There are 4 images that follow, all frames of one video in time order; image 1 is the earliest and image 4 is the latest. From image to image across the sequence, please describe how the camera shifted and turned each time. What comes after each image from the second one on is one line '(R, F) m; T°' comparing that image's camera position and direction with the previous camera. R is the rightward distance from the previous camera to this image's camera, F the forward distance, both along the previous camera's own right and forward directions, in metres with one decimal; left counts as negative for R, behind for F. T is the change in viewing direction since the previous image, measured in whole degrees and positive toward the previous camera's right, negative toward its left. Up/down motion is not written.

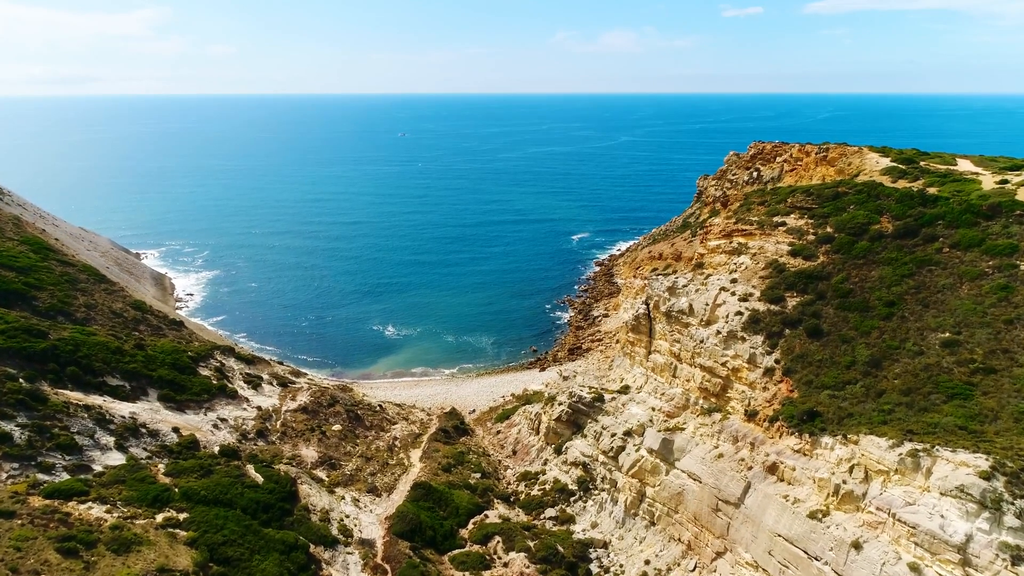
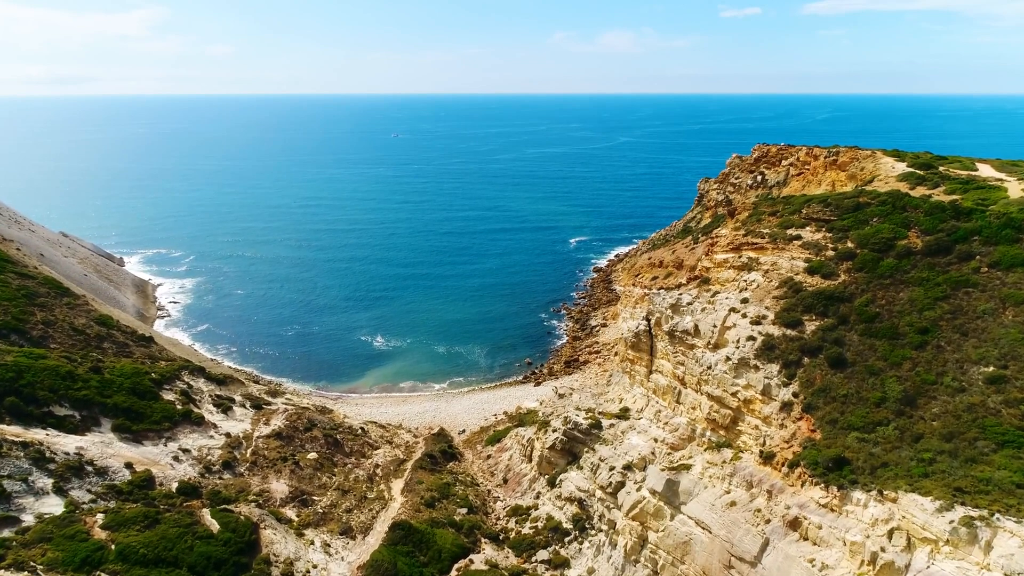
(+0.5, +2.6) m; 0°
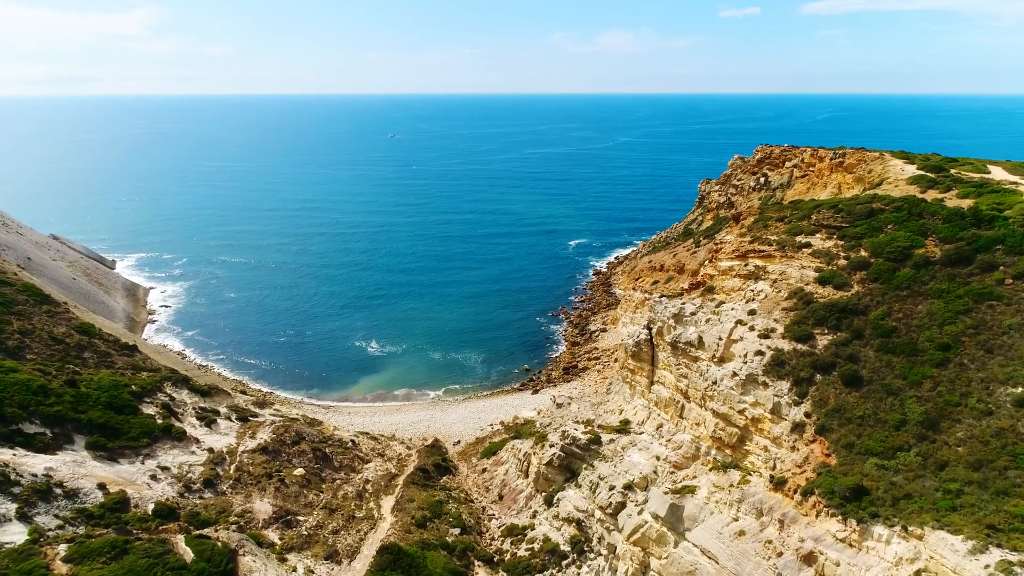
(+0.2, +1.3) m; 0°
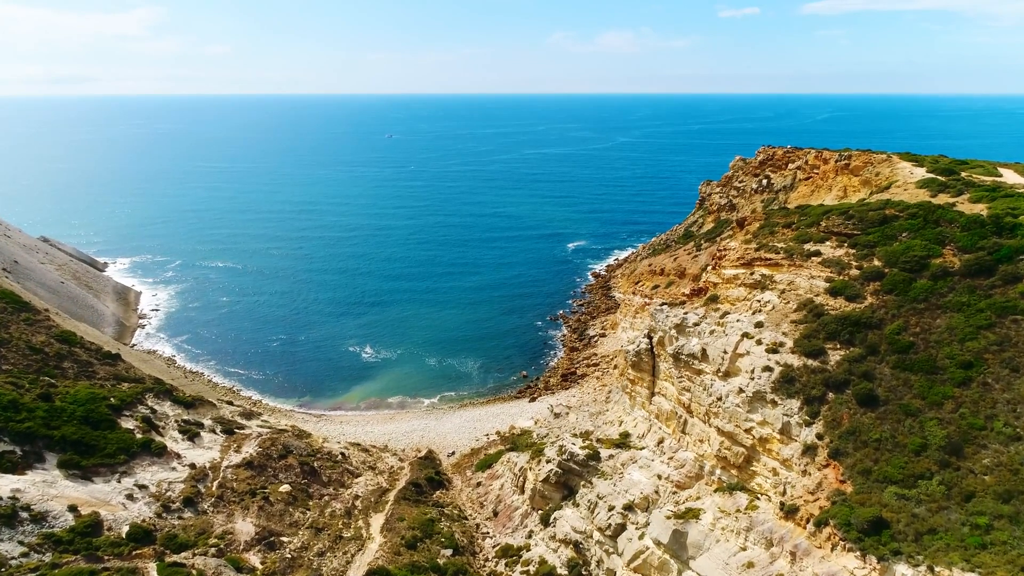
(+0.2, +1.2) m; 0°
